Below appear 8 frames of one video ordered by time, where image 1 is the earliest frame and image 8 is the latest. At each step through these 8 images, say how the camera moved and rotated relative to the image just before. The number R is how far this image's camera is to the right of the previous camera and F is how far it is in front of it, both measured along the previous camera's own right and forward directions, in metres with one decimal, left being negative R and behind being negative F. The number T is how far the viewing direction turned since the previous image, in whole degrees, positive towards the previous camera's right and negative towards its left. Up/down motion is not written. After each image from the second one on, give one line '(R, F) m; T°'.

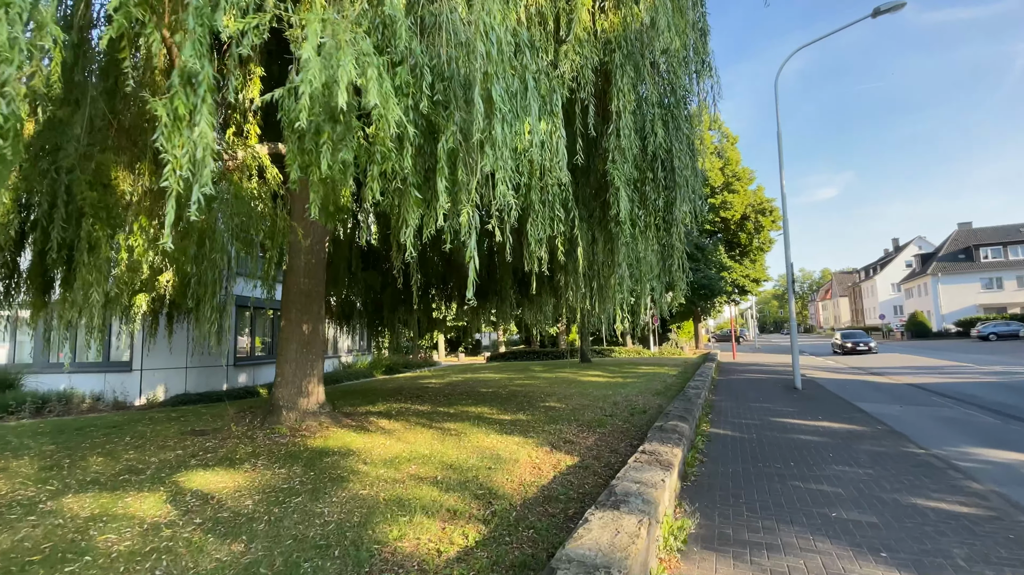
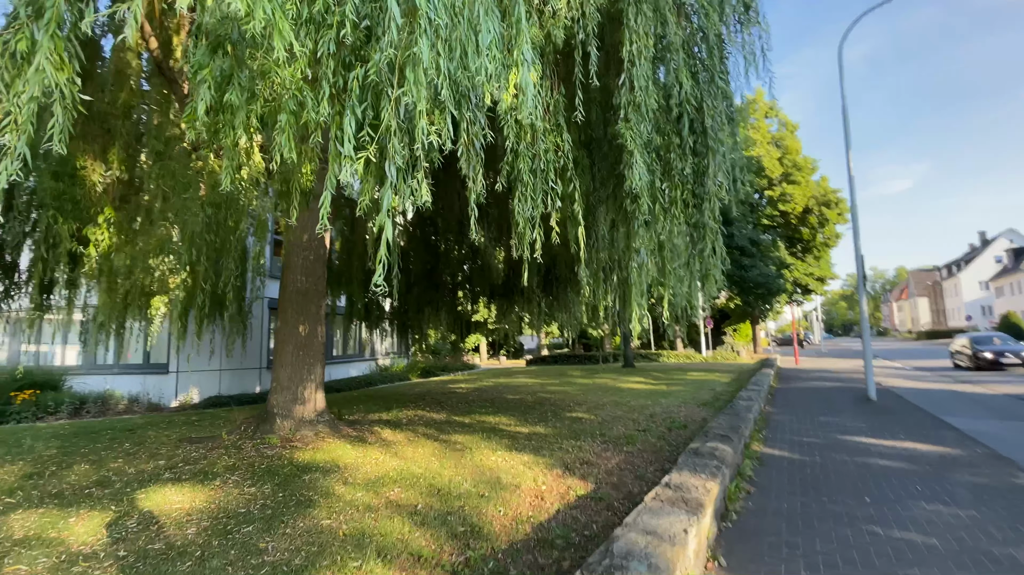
(+0.5, +1.0) m; -5°
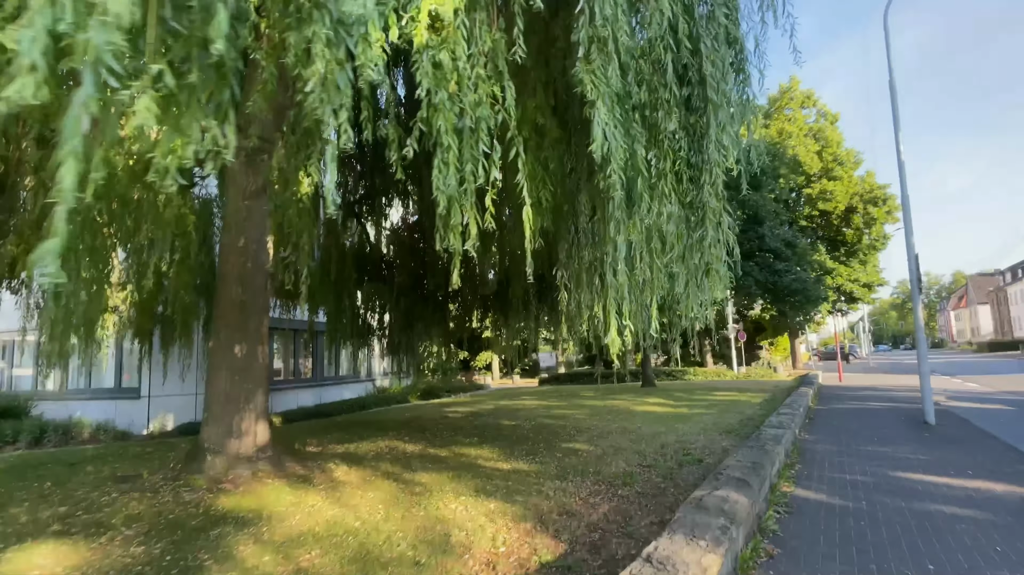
(+0.5, +1.2) m; -2°
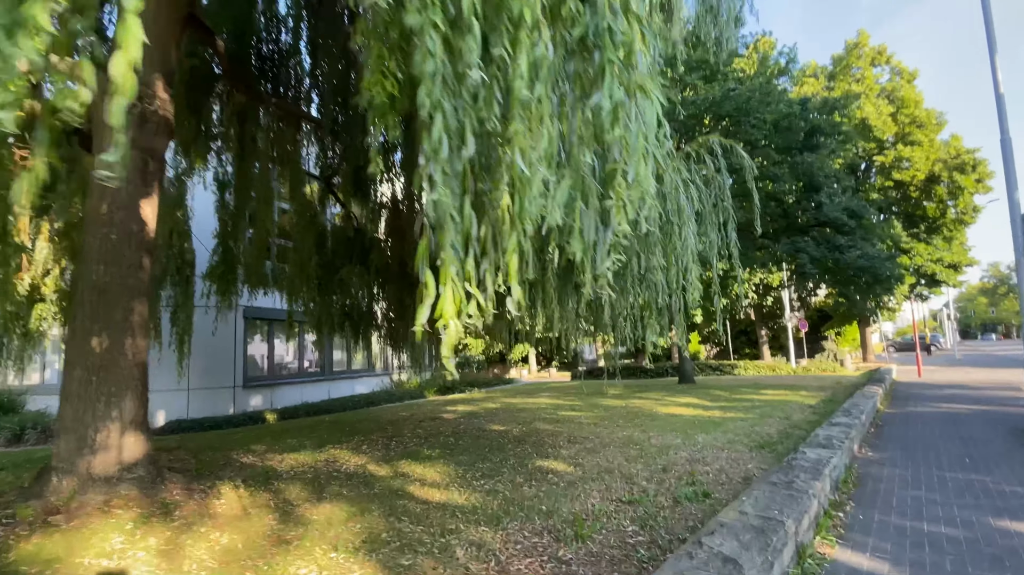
(+1.0, +1.7) m; -6°
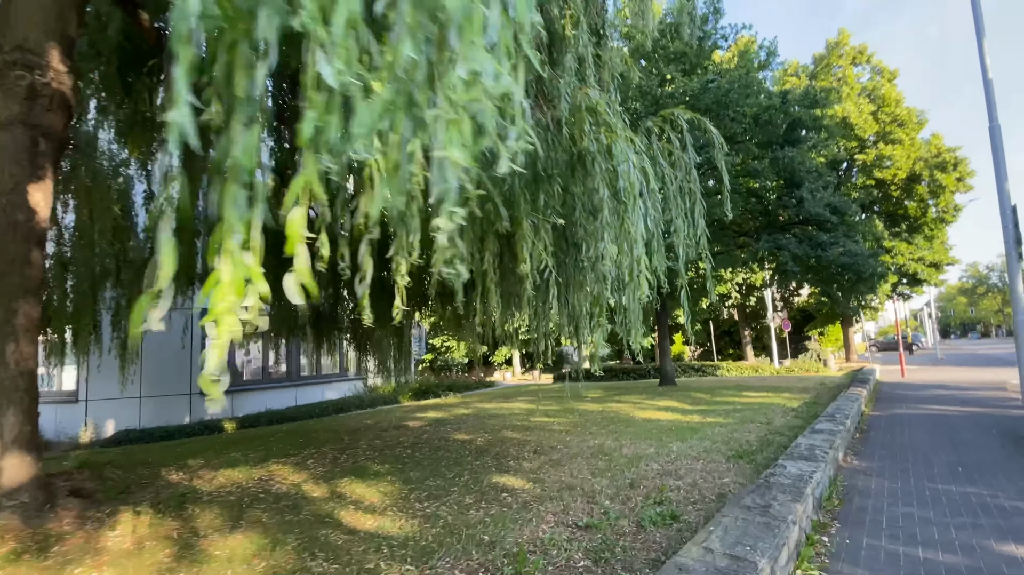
(+0.3, +0.6) m; +1°
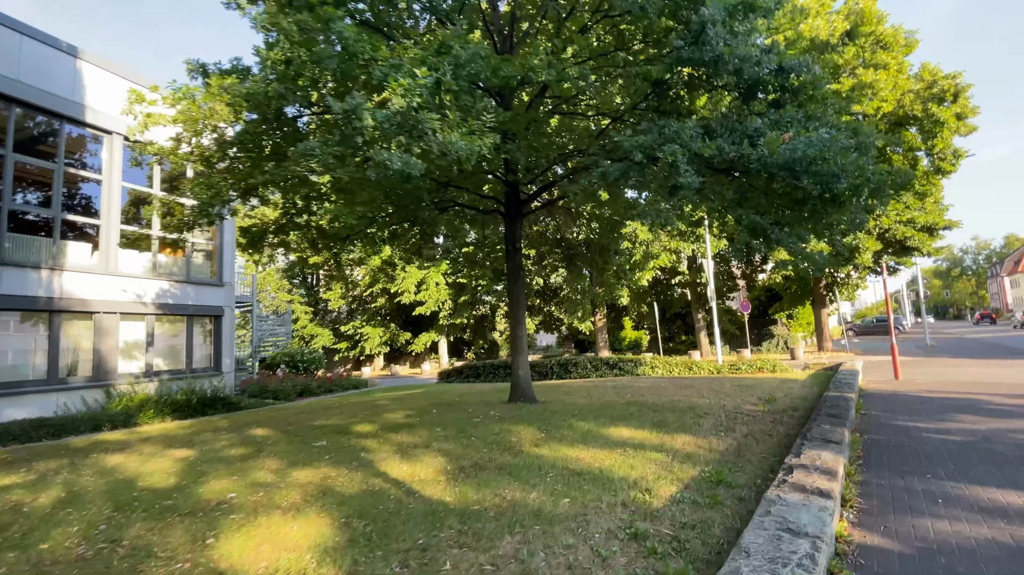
(+3.6, +6.1) m; +2°
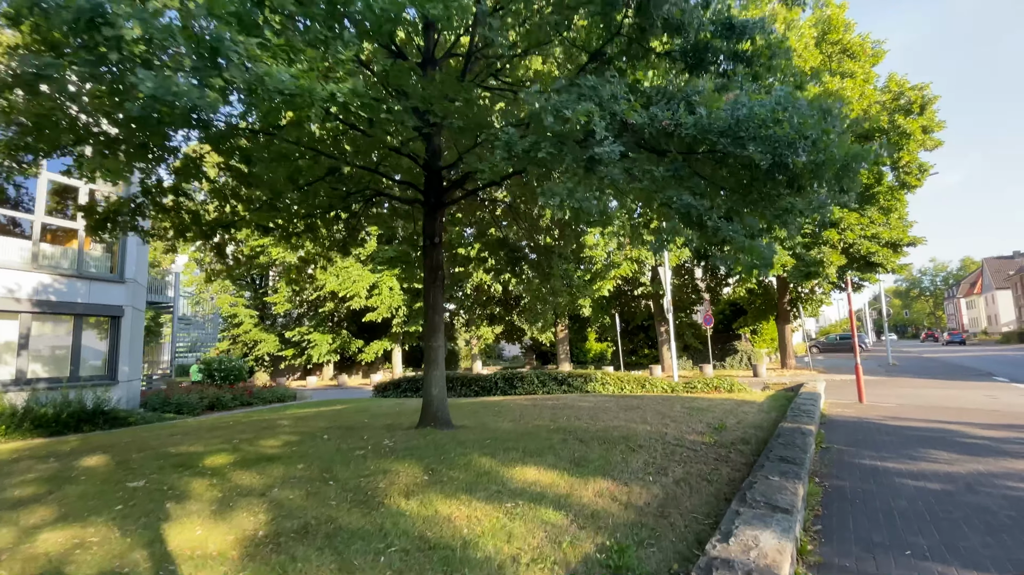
(+0.8, +1.3) m; +3°
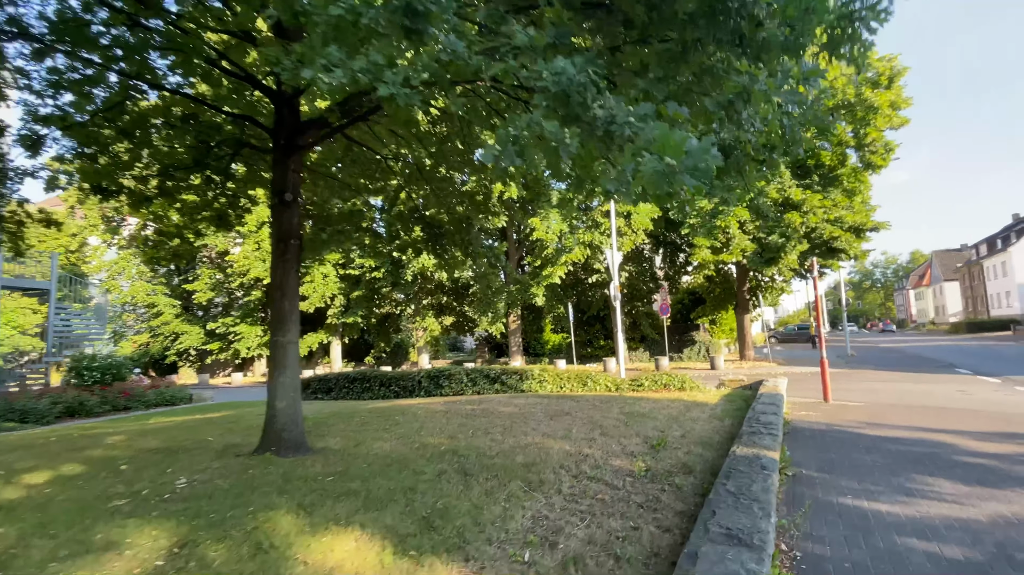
(+0.9, +1.8) m; +3°
